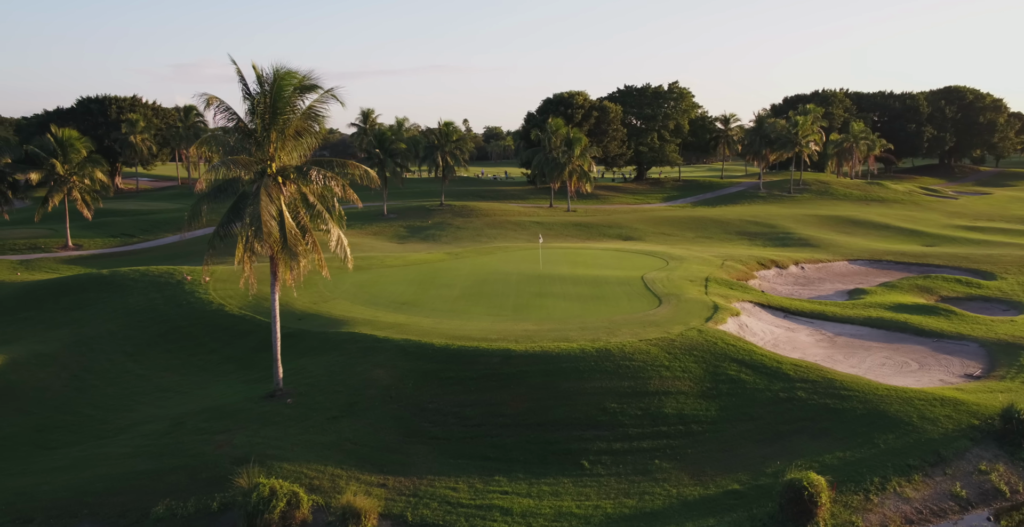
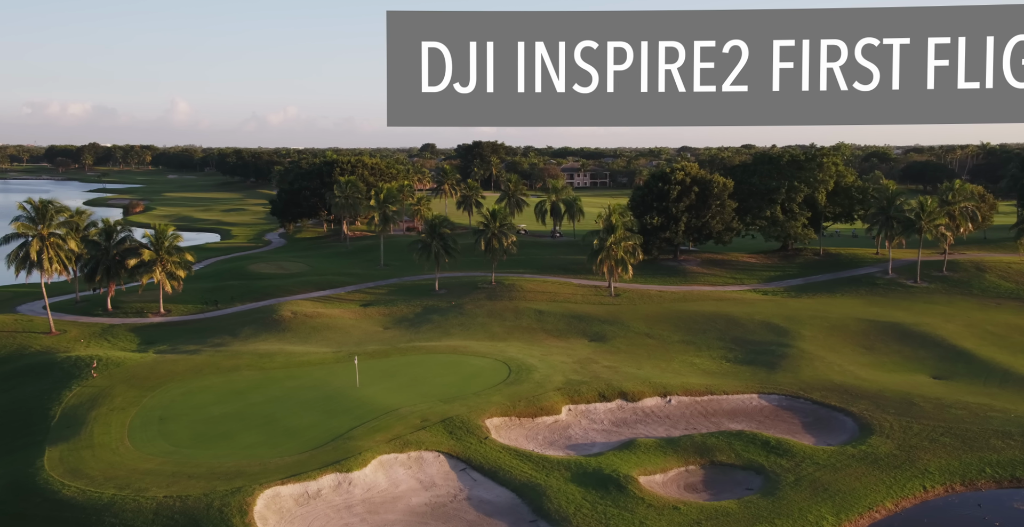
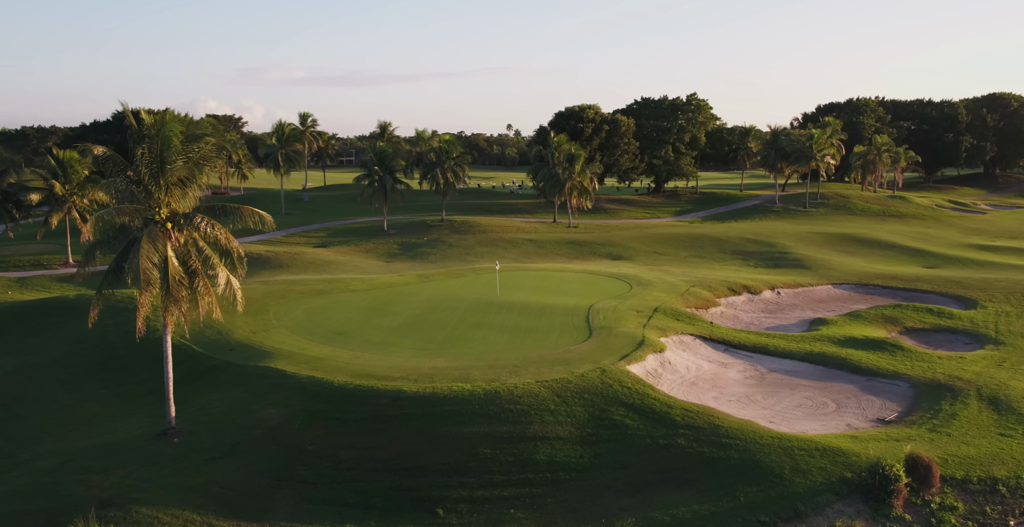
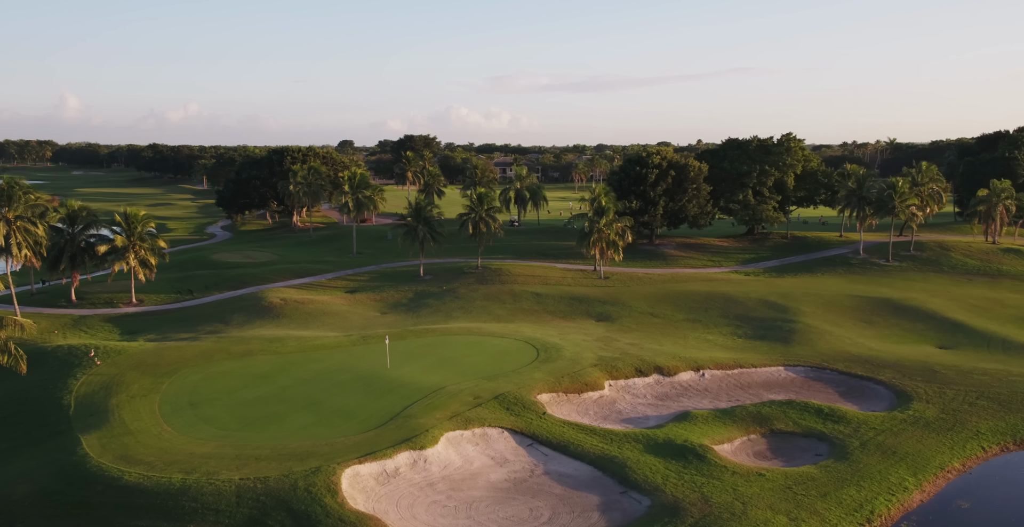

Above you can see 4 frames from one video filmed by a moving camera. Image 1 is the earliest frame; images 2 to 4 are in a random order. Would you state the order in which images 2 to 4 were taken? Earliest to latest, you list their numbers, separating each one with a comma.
3, 4, 2
